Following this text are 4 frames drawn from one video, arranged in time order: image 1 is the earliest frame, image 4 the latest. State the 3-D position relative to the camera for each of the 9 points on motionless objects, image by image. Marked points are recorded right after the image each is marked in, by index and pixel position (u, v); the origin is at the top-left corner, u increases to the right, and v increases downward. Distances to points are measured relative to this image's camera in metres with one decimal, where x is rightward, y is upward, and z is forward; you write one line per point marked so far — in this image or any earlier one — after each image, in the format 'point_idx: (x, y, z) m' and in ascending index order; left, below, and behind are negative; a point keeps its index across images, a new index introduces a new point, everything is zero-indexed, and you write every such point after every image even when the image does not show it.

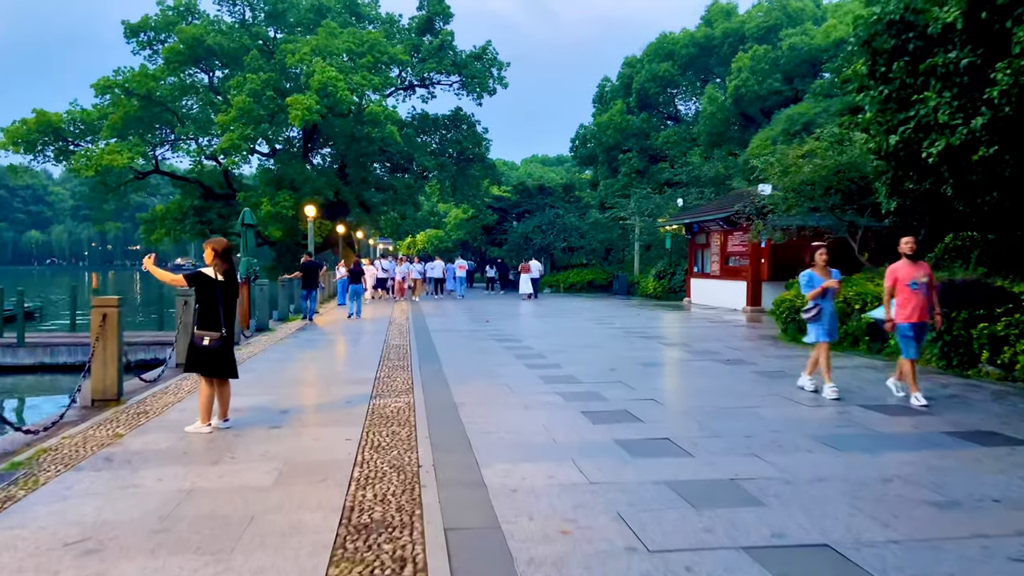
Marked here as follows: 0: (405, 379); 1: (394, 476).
0: (-1.4, -1.1, +9.5) m
1: (-0.8, -1.3, +5.2) m
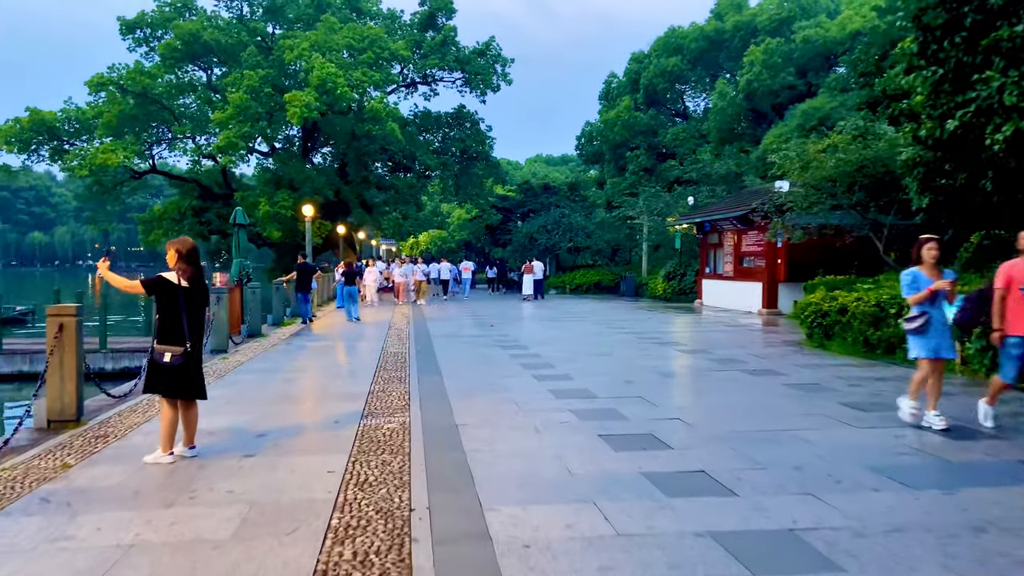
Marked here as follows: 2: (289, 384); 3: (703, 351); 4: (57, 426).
0: (-1.3, -1.2, +8.7) m
1: (-0.7, -1.3, +4.3) m
2: (-2.8, -1.2, +9.4) m
3: (+3.2, -1.1, +12.8) m
4: (-4.2, -1.3, +6.9) m
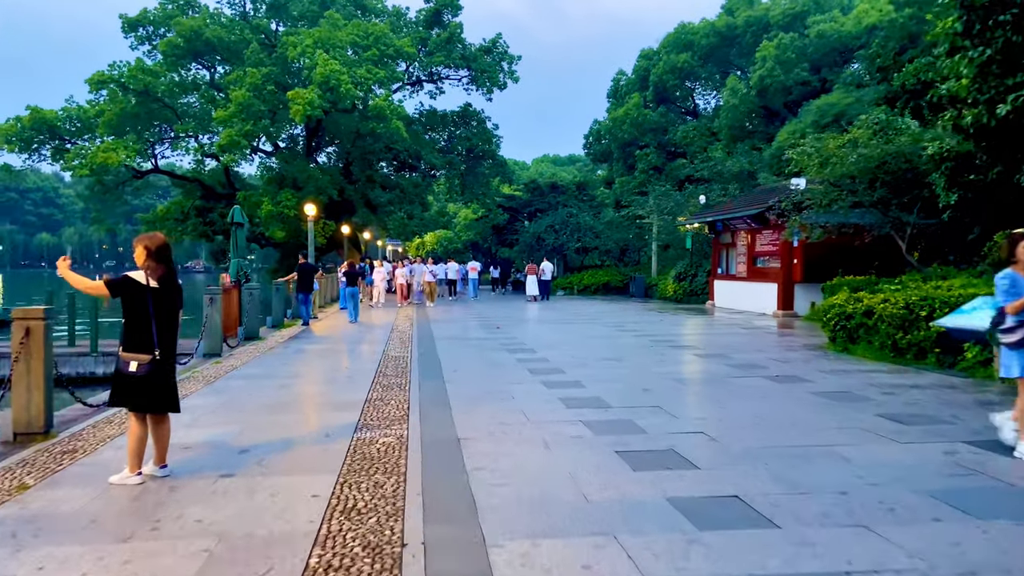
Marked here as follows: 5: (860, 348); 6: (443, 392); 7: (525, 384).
0: (-1.2, -1.2, +8.1) m
1: (-0.7, -1.3, +3.7) m
2: (-2.7, -1.2, +8.8) m
3: (+3.4, -1.1, +12.2) m
4: (-4.1, -1.3, +6.4) m
5: (+5.3, -0.9, +11.5) m
6: (-0.8, -1.2, +8.5) m
7: (+0.2, -1.1, +9.0) m
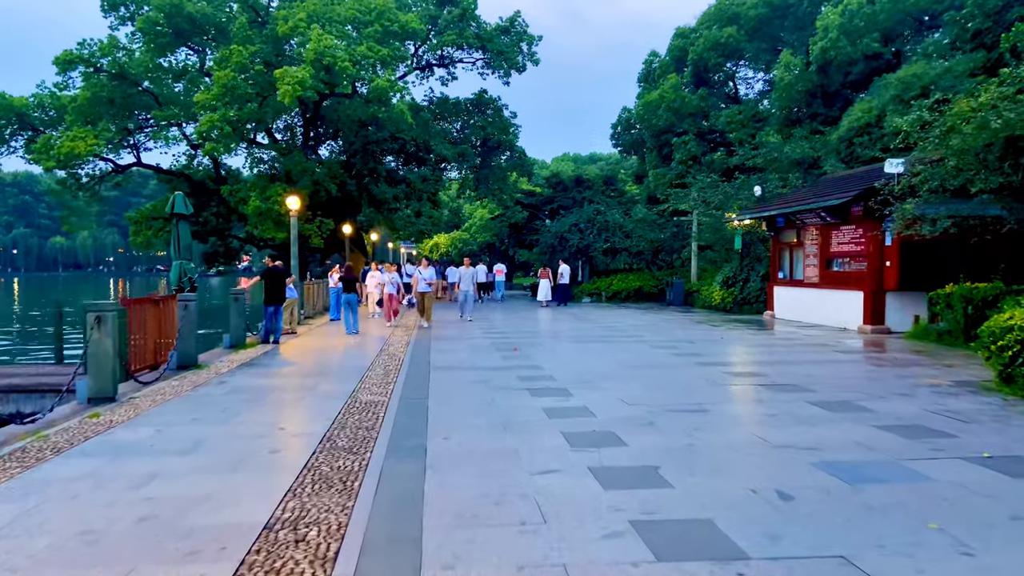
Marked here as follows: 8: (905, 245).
0: (-1.0, -1.3, +4.3) m
1: (-0.6, -1.5, -0.1) m
2: (-2.5, -1.3, +5.1) m
3: (+3.6, -1.2, +8.3) m
4: (-4.0, -1.4, +2.7) m
5: (+5.5, -1.1, +7.6) m
6: (-0.6, -1.3, +4.7) m
7: (+0.4, -1.3, +5.2) m
8: (+8.0, +0.9, +15.4) m
